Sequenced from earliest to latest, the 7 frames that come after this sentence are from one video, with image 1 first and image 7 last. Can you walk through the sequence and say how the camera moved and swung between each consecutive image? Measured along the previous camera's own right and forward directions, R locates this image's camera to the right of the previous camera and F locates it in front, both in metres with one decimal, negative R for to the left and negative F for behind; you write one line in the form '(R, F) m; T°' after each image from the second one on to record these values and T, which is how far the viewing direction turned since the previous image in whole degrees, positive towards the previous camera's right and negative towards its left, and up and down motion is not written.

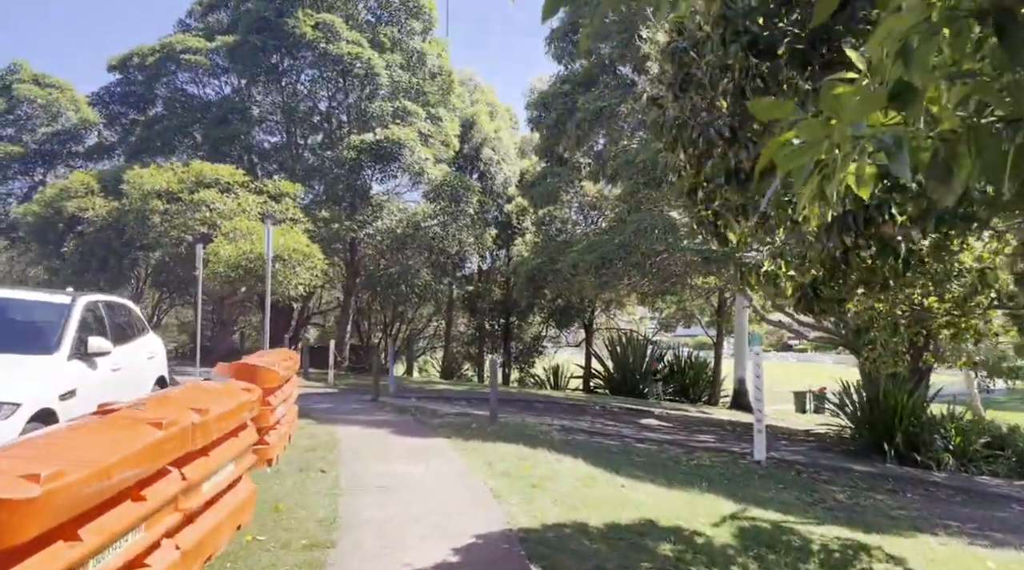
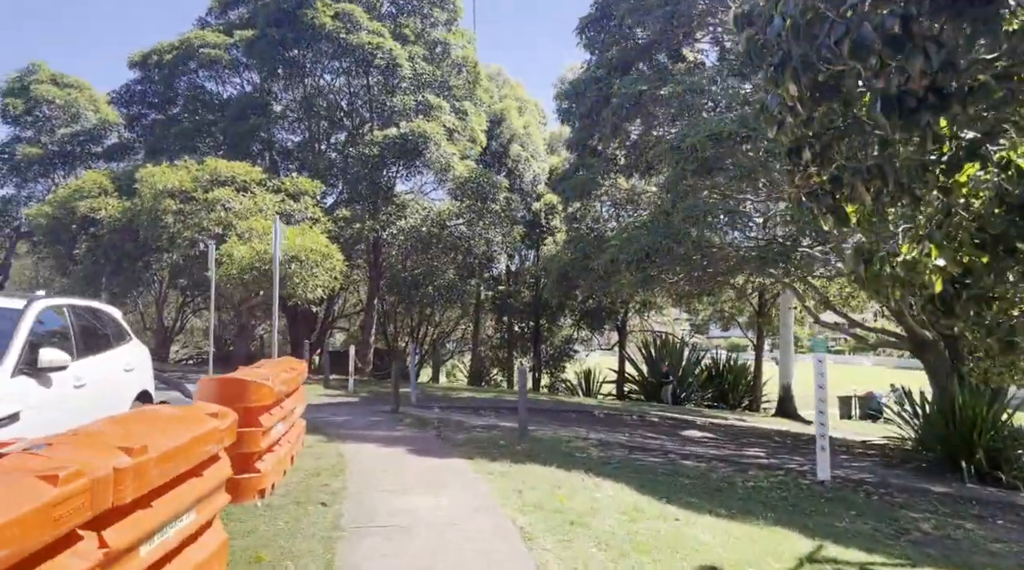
(0.0, +1.1) m; -2°
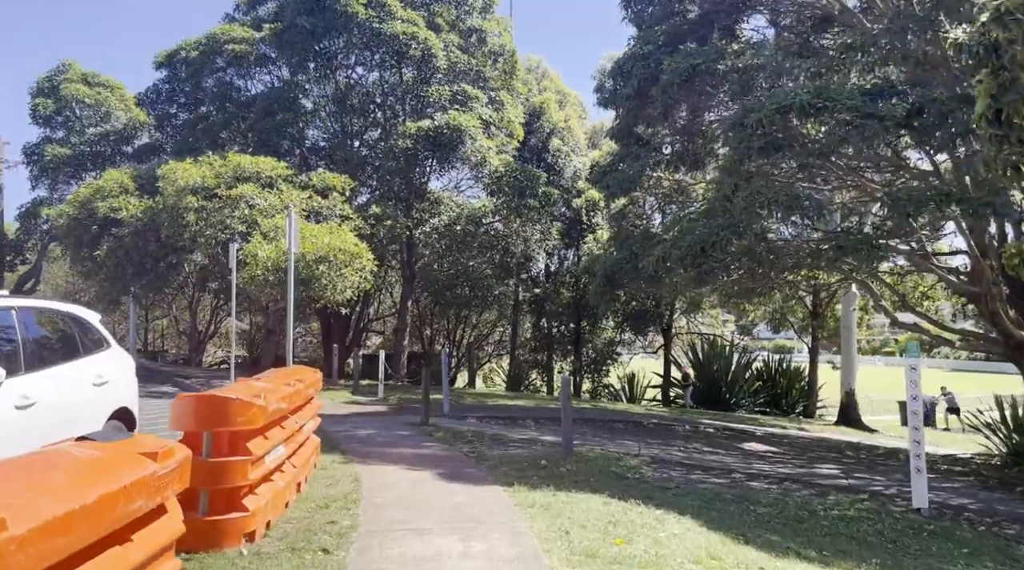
(0.0, +1.2) m; -3°
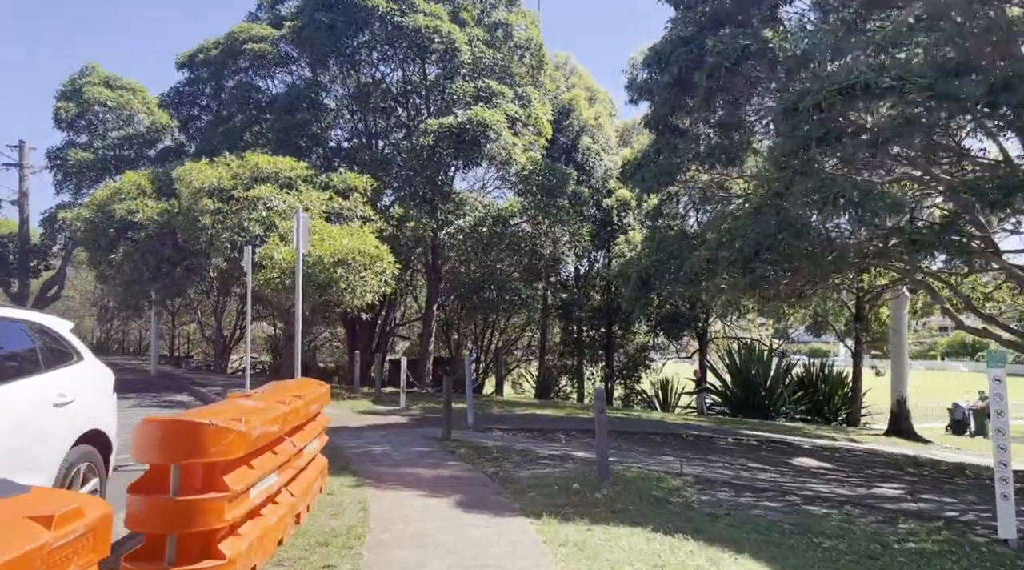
(0.0, +0.9) m; -2°
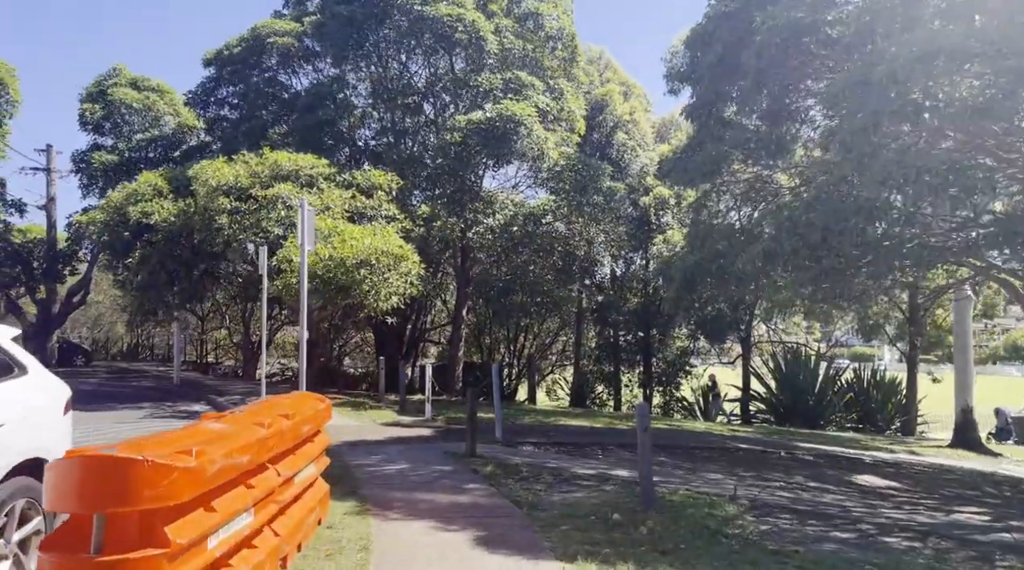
(0.0, +1.0) m; -3°
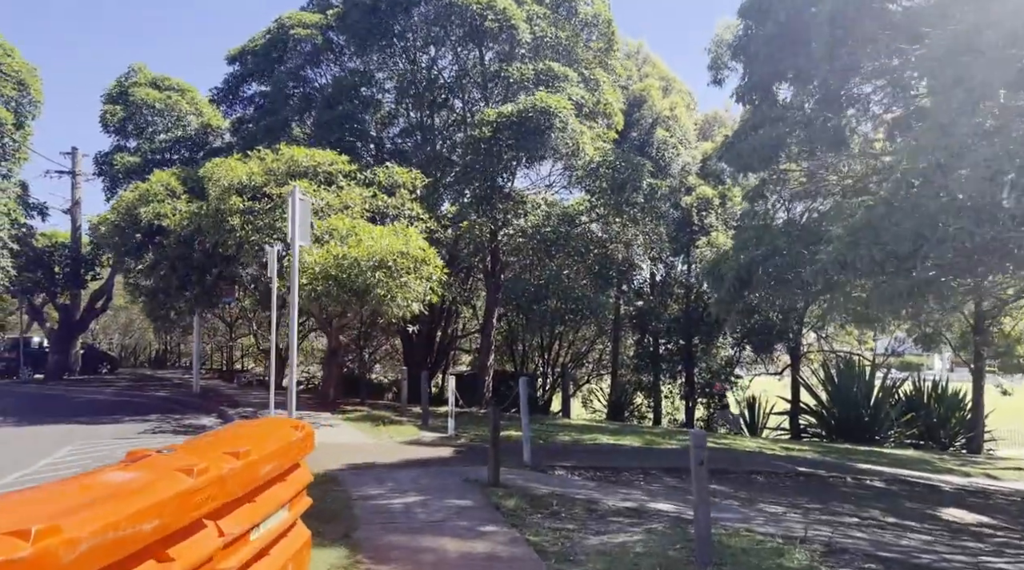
(+0.1, +1.3) m; -3°
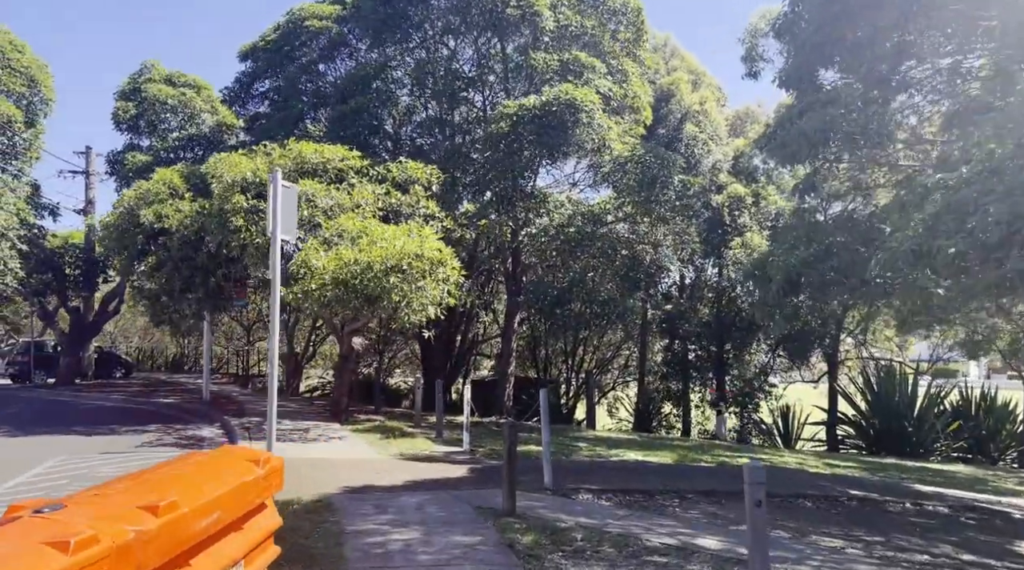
(0.0, +1.0) m; -2°
